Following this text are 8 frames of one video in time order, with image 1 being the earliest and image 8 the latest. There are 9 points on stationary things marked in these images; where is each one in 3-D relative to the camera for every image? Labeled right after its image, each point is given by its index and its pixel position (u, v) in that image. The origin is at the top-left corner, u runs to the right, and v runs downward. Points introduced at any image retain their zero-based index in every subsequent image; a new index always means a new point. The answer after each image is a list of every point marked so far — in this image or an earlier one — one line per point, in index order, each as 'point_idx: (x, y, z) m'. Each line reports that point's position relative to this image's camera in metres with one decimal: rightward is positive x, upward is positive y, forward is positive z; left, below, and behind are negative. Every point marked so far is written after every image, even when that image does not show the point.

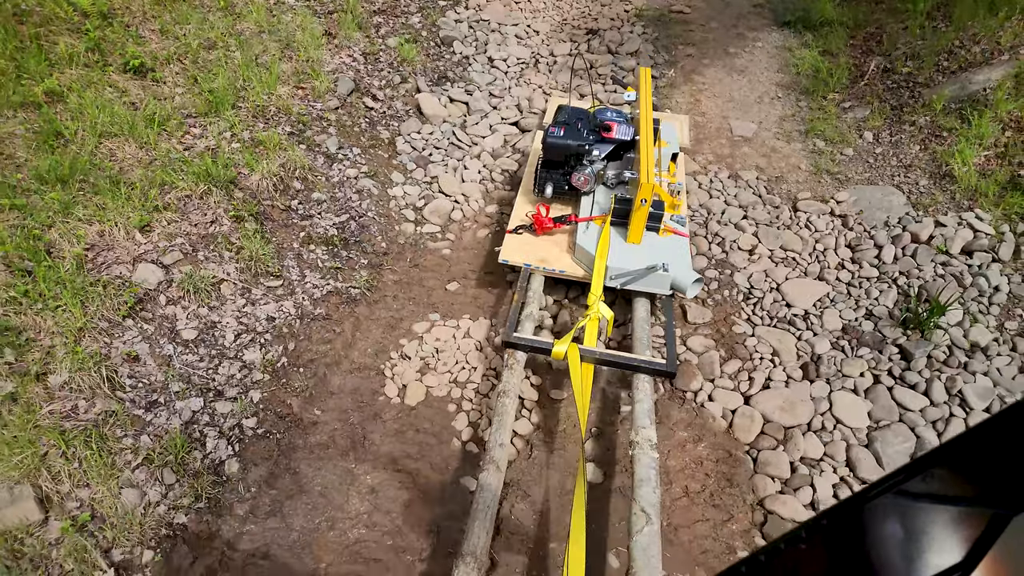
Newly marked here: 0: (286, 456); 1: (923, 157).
0: (-0.9, -0.7, +2.4) m
1: (+2.6, +0.8, +3.7) m
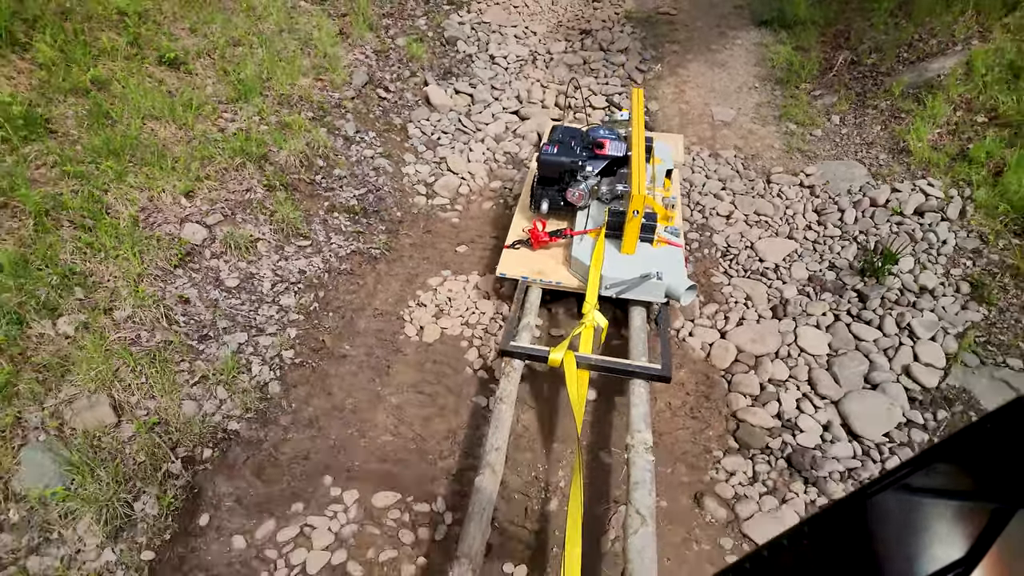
0: (-0.9, -0.4, +2.7) m
1: (+2.6, +1.1, +4.1) m
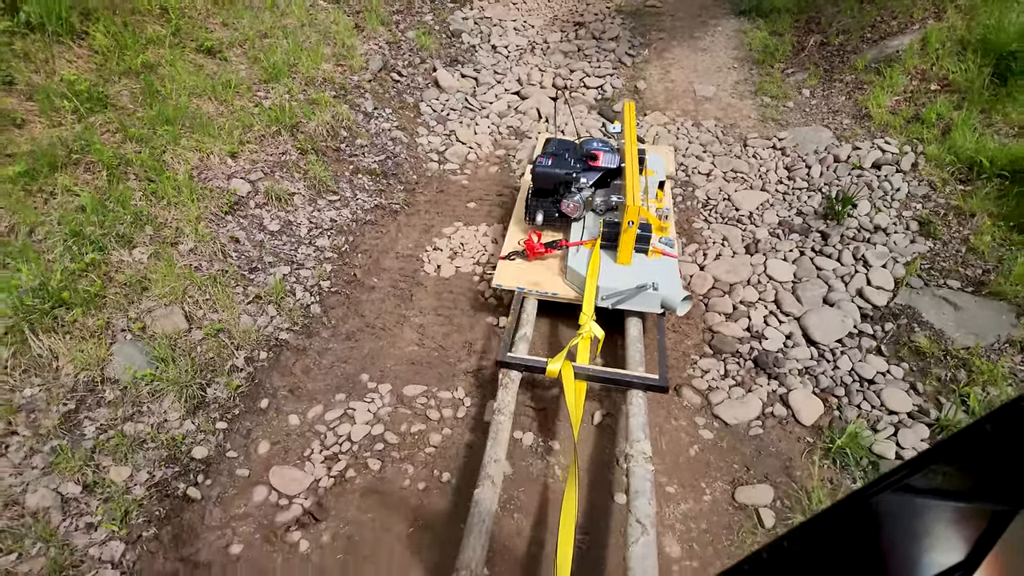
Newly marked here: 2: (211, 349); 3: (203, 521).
0: (-0.8, -0.1, +3.2) m
1: (+2.6, +1.4, +4.5) m
2: (-1.4, -0.3, +2.7) m
3: (-1.2, -0.9, +2.2) m
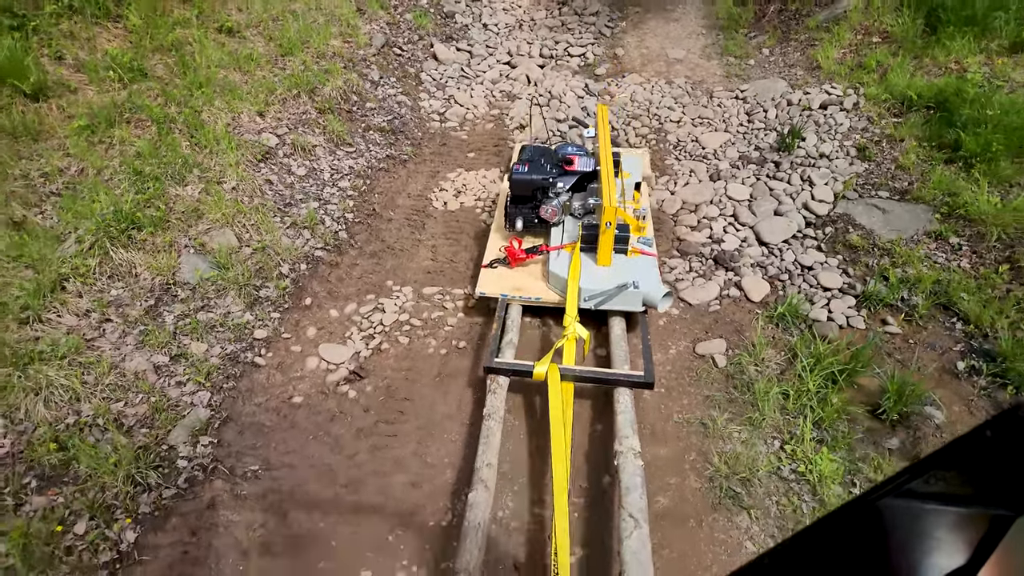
0: (-0.9, +0.4, +3.7) m
1: (+2.5, +2.0, +5.1) m
2: (-1.4, +0.1, +3.2) m
3: (-1.1, -0.4, +2.7) m
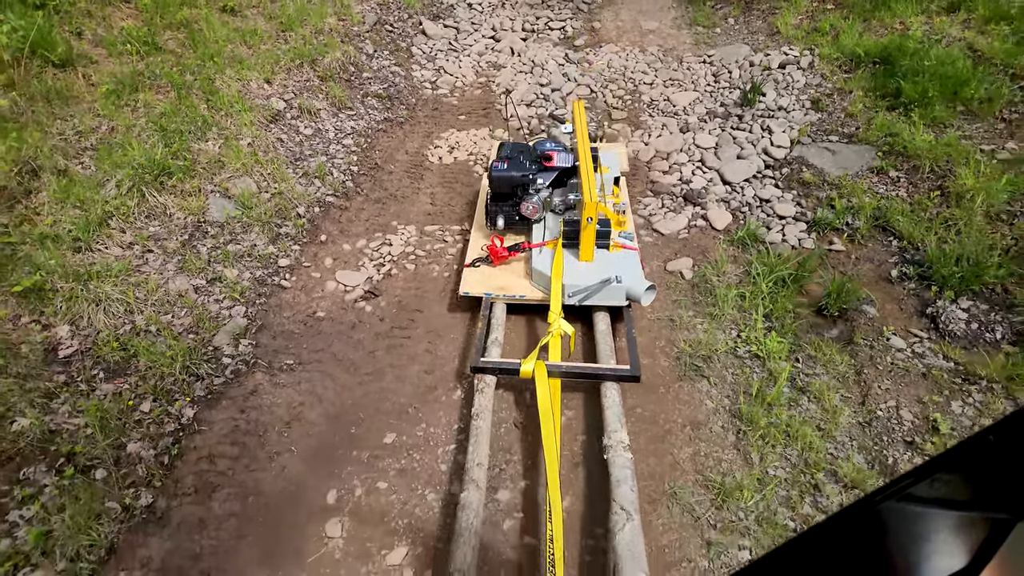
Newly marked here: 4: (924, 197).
0: (-0.9, +0.7, +4.1) m
1: (+2.4, +2.5, +5.5) m
2: (-1.4, +0.5, +3.6) m
3: (-1.2, -0.1, +3.1) m
4: (+2.5, +0.6, +3.6) m
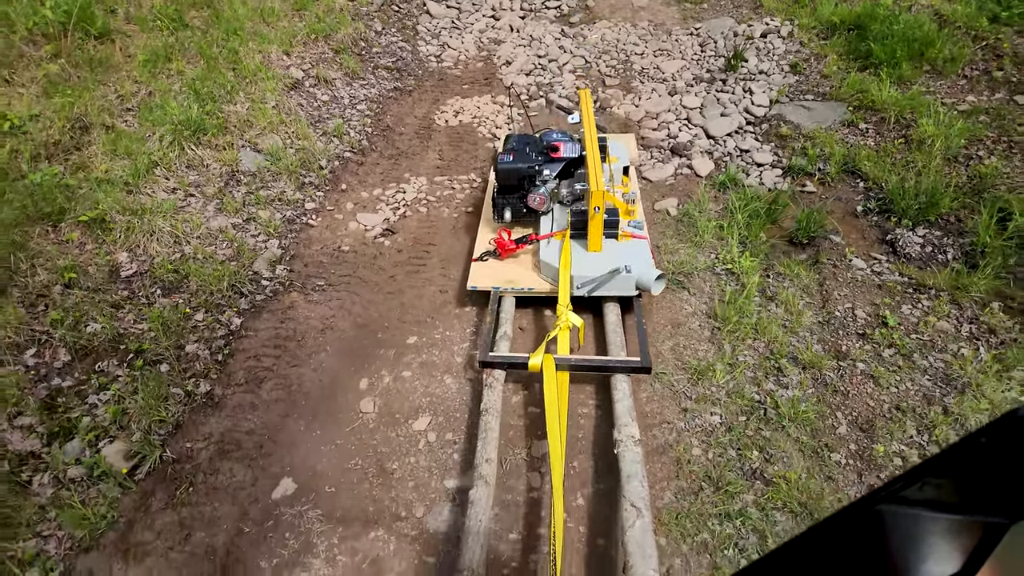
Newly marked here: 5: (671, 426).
0: (-0.9, +1.1, +4.4) m
1: (+2.4, +2.9, +5.9) m
2: (-1.4, +0.9, +3.9) m
3: (-1.1, +0.3, +3.5) m
4: (+2.5, +1.0, +4.0) m
5: (+0.6, -0.6, +2.4) m
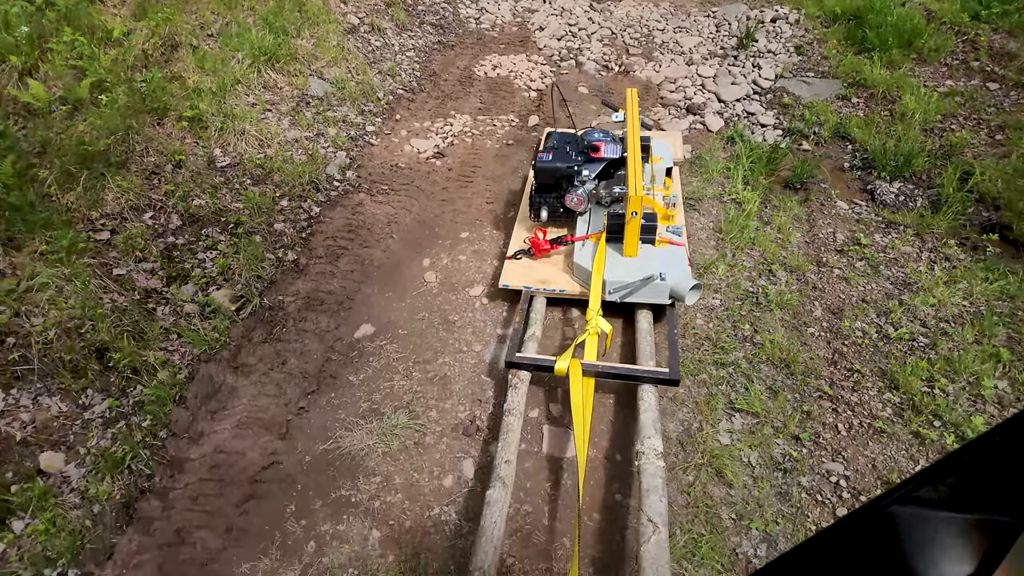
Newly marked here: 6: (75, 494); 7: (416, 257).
0: (-0.6, +1.7, +4.9) m
1: (+2.7, +3.3, +6.4) m
2: (-1.1, +1.5, +4.4) m
3: (-0.9, +0.9, +4.0) m
4: (+2.8, +1.3, +4.5) m
5: (+0.8, -0.1, +2.9) m
6: (-1.6, -0.8, +2.2) m
7: (-0.5, +0.2, +3.2) m
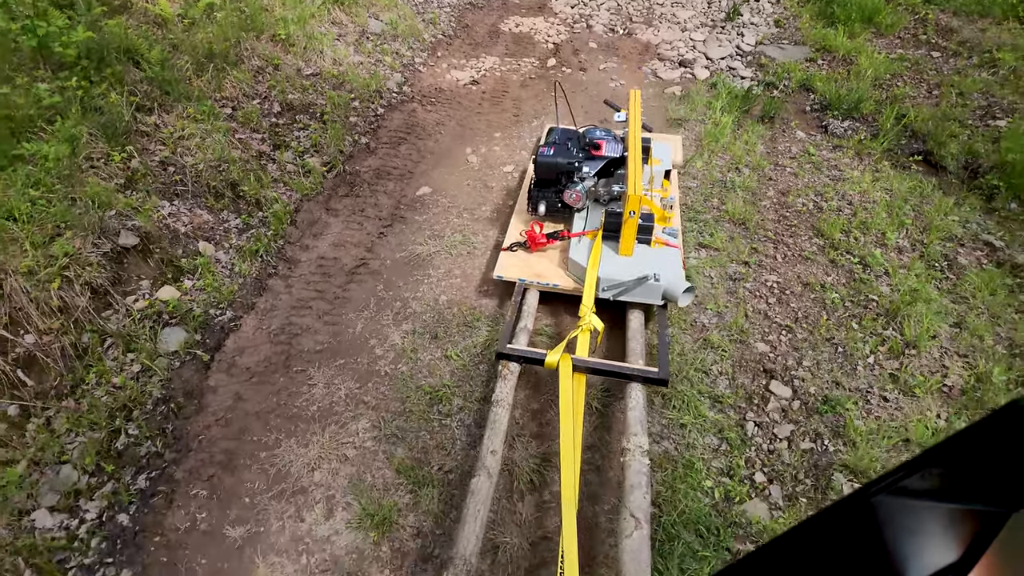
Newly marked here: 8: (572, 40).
0: (-0.4, +2.5, +5.8) m
1: (+3.0, +3.9, +7.4) m
2: (-0.9, +2.3, +5.3) m
3: (-0.7, +1.7, +4.8) m
4: (+3.0, +2.0, +5.4) m
5: (+1.0, +0.7, +3.8) m
6: (-1.5, +0.1, +3.0) m
7: (-0.4, +1.0, +4.1) m
8: (+0.6, +2.5, +5.9) m
